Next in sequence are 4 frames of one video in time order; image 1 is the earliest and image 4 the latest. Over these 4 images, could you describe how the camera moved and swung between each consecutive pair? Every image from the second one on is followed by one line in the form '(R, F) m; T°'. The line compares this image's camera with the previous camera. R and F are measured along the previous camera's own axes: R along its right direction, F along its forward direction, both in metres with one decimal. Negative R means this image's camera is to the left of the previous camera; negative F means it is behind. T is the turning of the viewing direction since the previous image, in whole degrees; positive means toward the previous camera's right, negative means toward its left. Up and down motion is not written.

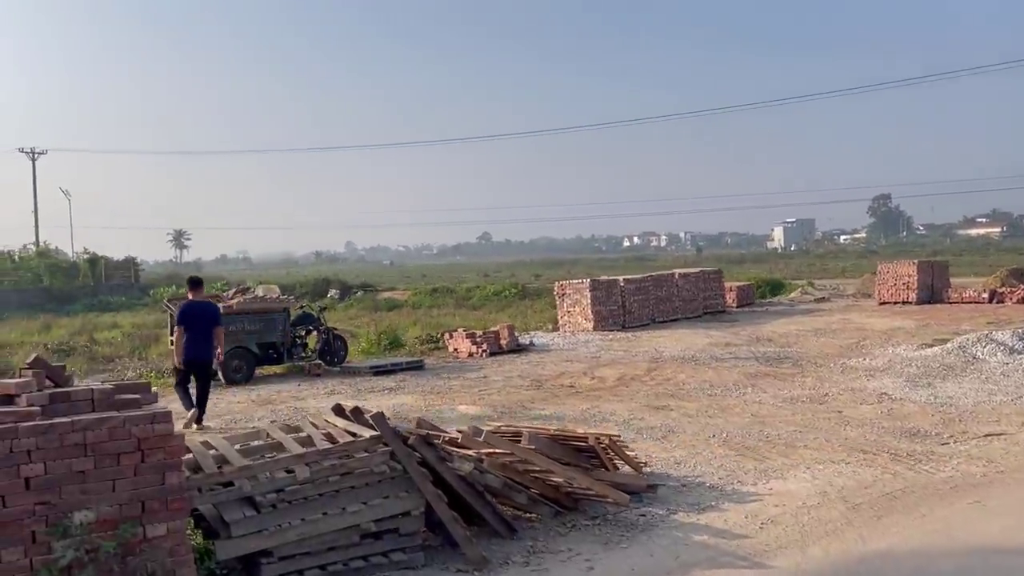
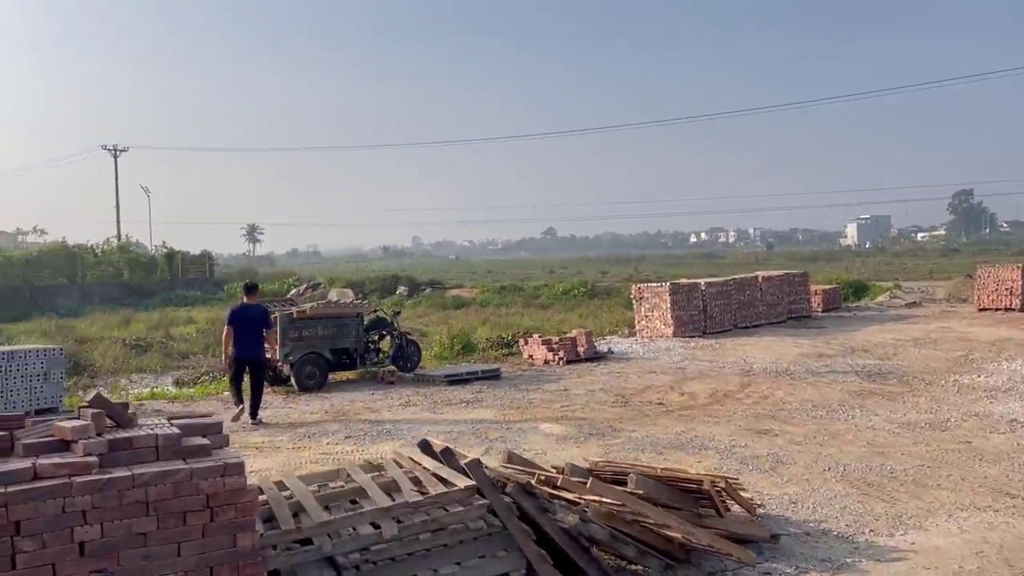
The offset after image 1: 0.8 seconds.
(-0.3, +0.7) m; -4°
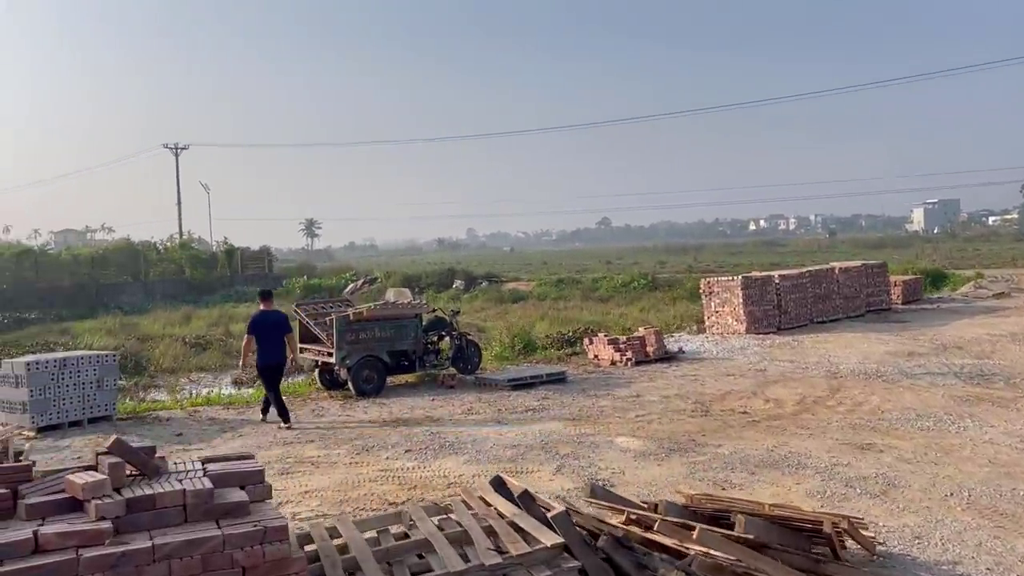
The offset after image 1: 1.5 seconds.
(-0.2, +0.8) m; -4°
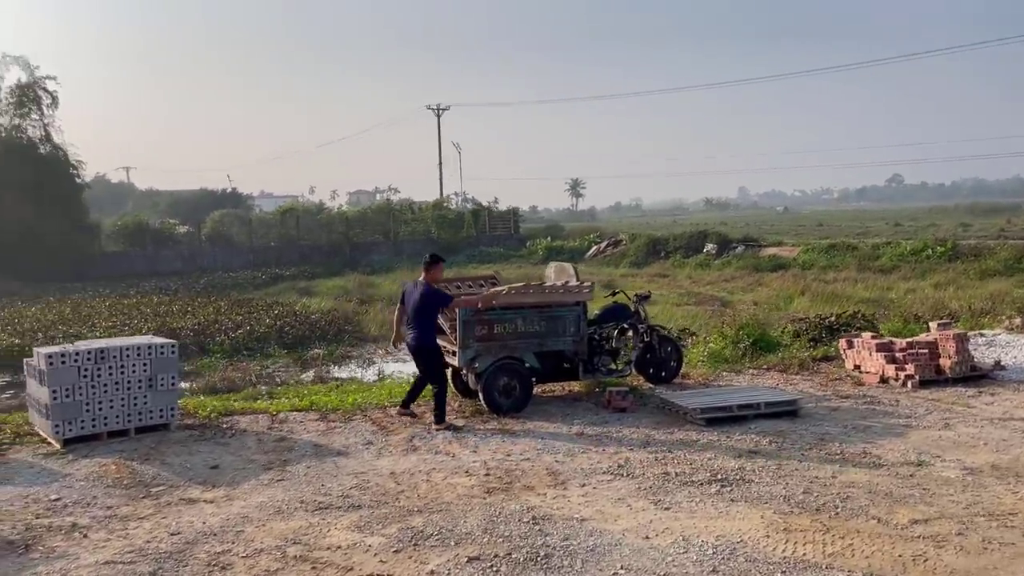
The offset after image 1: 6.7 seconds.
(+0.7, +4.3) m; -18°
